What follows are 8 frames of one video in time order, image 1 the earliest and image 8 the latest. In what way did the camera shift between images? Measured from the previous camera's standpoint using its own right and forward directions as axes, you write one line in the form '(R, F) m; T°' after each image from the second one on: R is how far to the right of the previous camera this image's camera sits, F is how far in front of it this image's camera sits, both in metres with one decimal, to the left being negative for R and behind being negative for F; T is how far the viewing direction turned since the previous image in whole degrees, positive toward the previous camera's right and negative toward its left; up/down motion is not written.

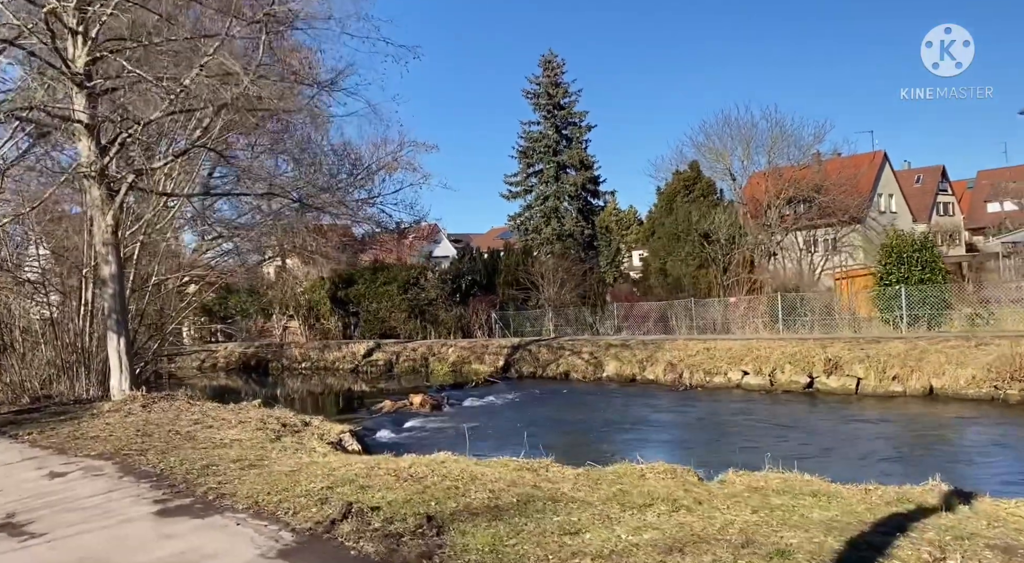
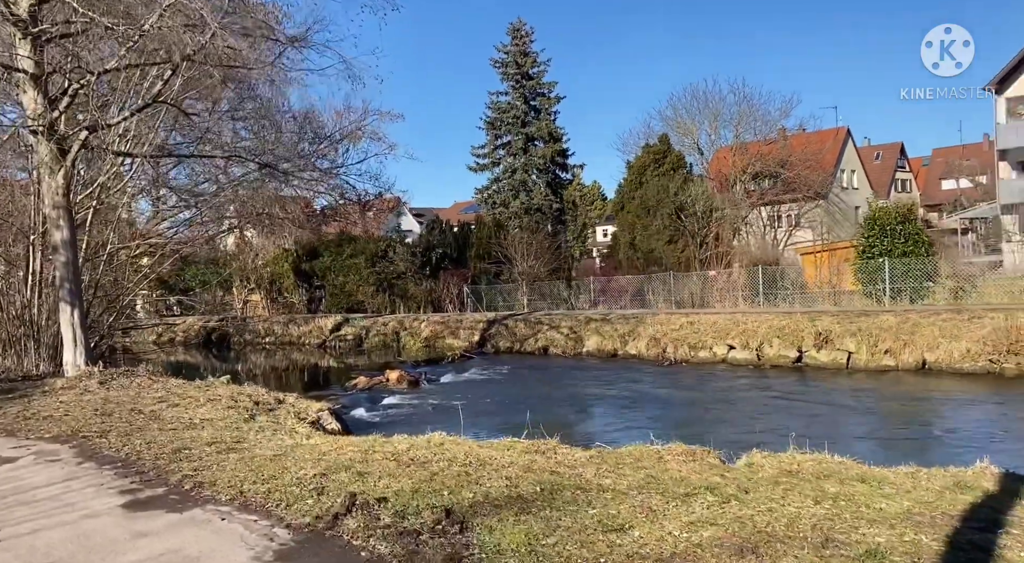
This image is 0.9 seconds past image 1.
(-0.4, +0.8) m; +3°
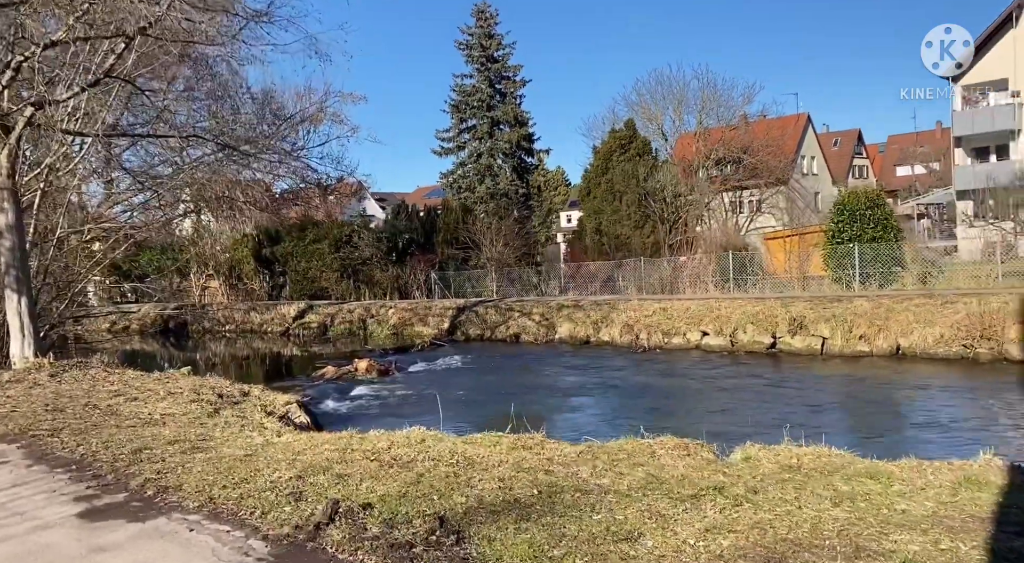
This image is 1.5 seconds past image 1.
(-0.2, +0.4) m; +3°
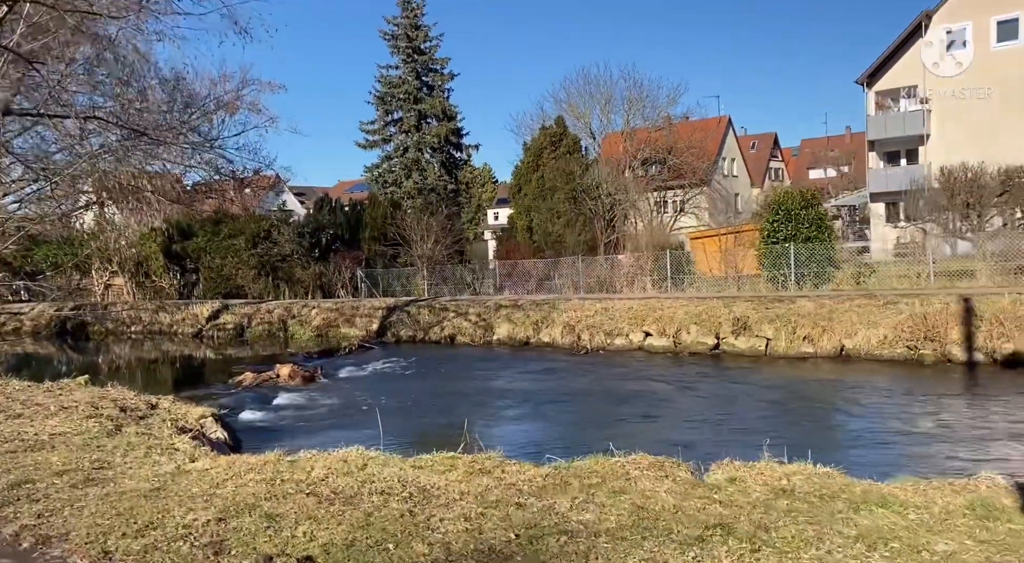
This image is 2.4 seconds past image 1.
(-0.3, +0.9) m; +6°
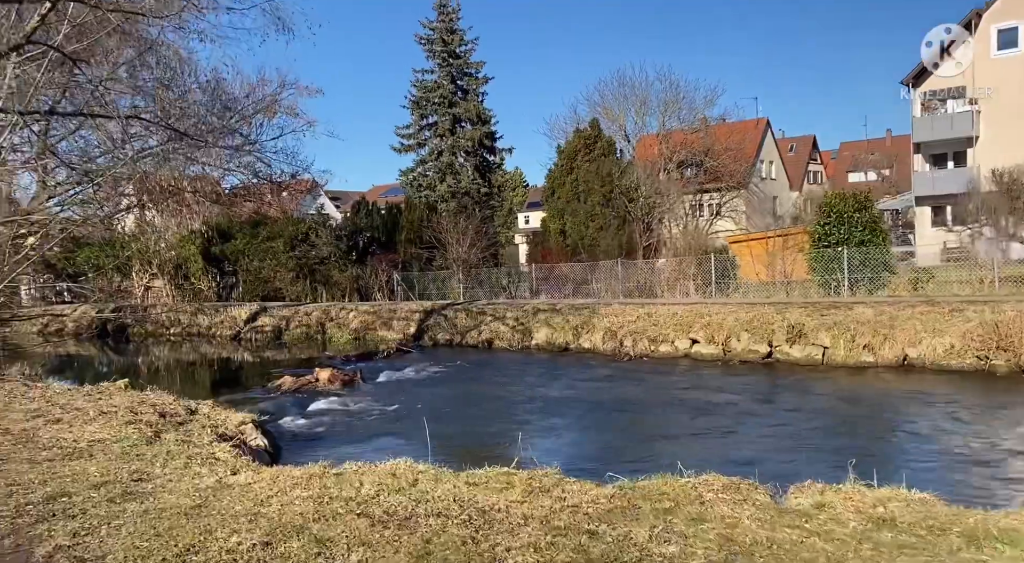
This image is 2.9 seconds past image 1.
(-0.2, +0.4) m; -2°
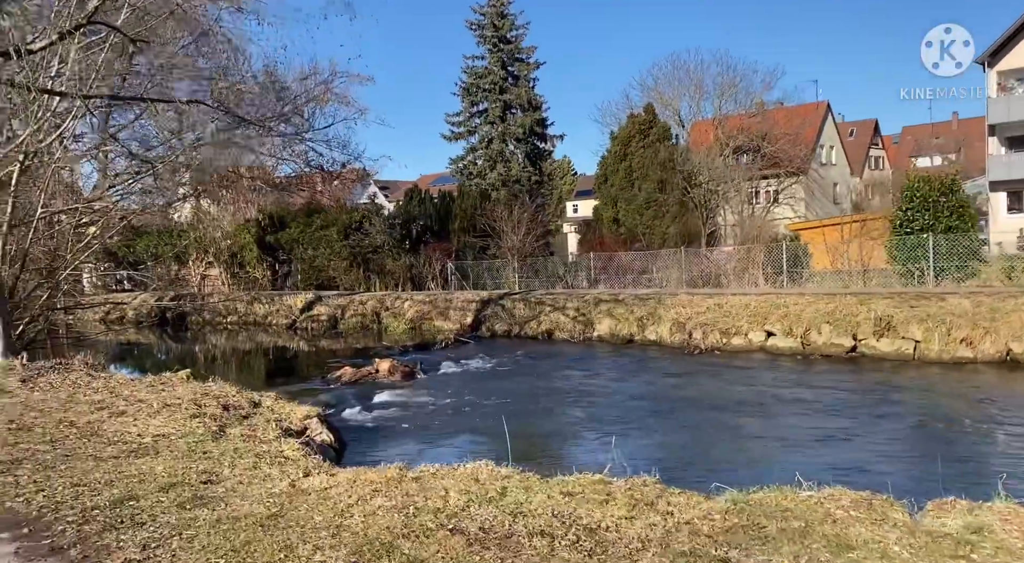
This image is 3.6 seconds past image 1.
(-0.4, +0.6) m; -3°
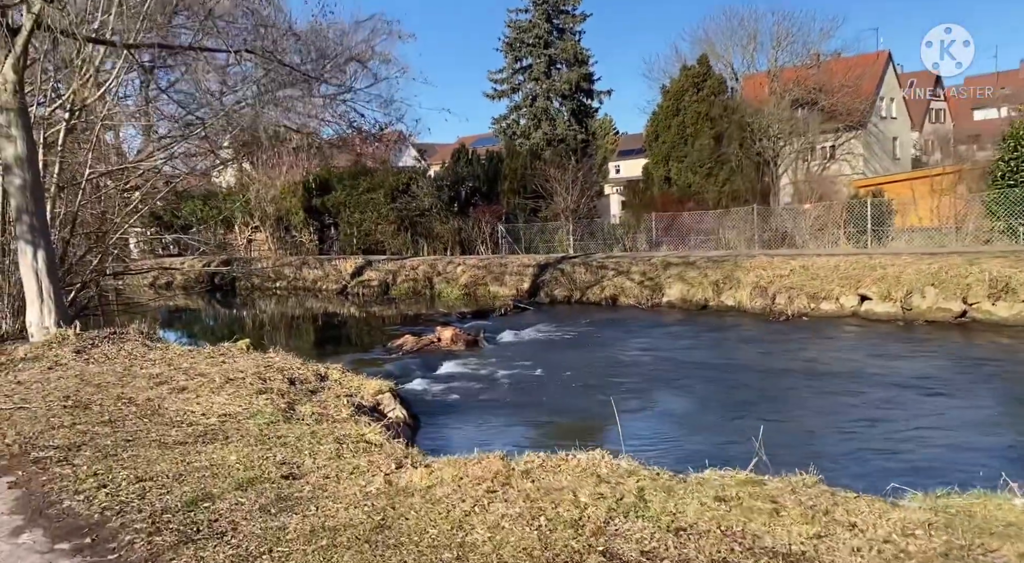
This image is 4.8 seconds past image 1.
(-0.6, +0.9) m; -3°
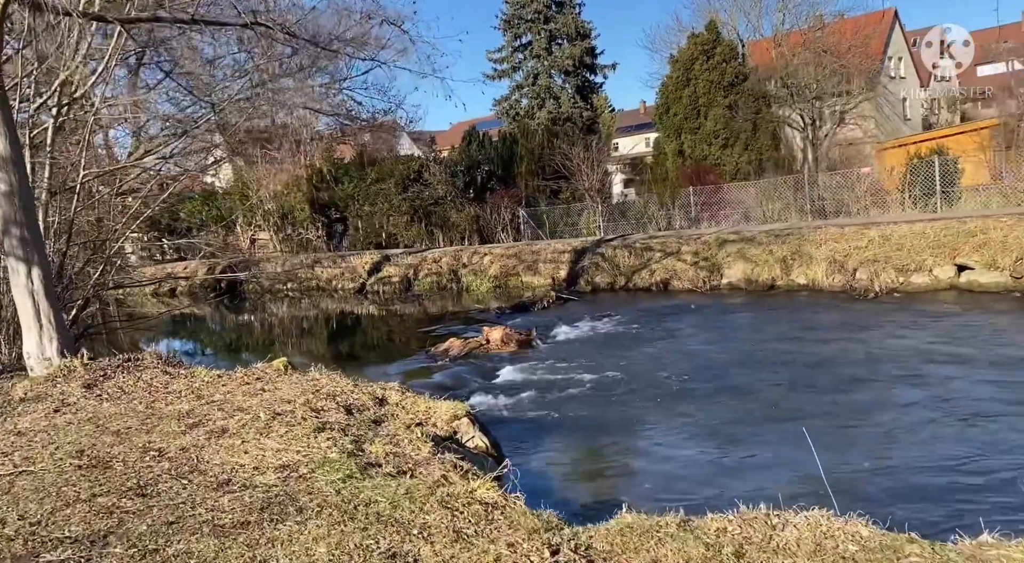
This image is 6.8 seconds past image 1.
(-0.9, +1.6) m; 0°
